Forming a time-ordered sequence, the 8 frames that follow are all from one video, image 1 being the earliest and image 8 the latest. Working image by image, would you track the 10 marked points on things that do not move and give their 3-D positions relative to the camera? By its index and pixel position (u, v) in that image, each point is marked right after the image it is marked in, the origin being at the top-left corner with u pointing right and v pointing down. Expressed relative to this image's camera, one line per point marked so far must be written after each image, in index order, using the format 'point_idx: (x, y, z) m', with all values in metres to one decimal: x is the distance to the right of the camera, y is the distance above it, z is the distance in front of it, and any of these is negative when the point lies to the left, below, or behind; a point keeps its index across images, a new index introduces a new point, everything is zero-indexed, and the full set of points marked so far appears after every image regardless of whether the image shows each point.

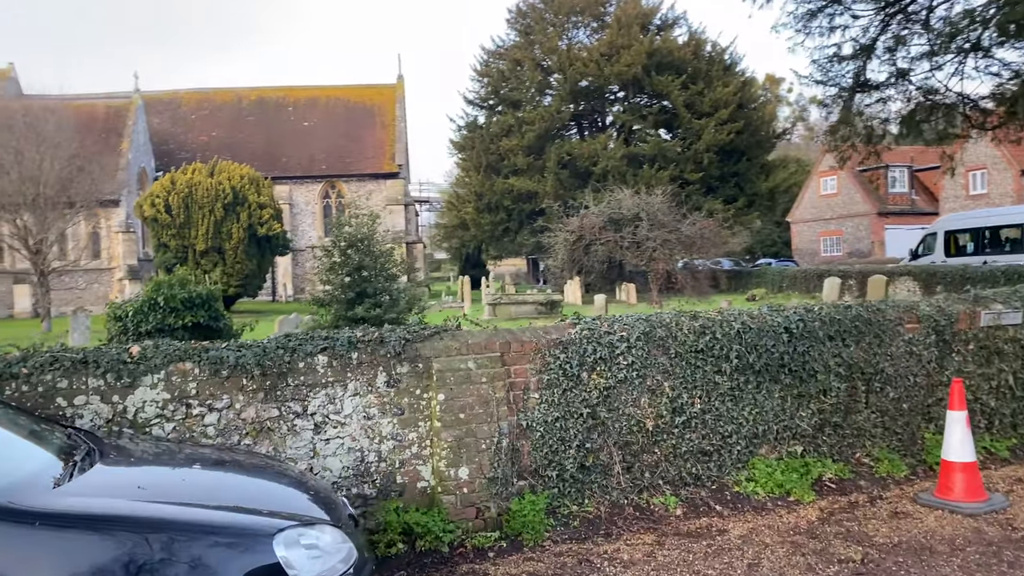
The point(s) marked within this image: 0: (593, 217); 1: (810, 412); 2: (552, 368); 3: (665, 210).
0: (+1.9, +1.6, +19.2) m
1: (+1.7, -0.7, +4.9) m
2: (+0.2, -0.4, +4.3) m
3: (+3.5, +1.8, +19.0) m
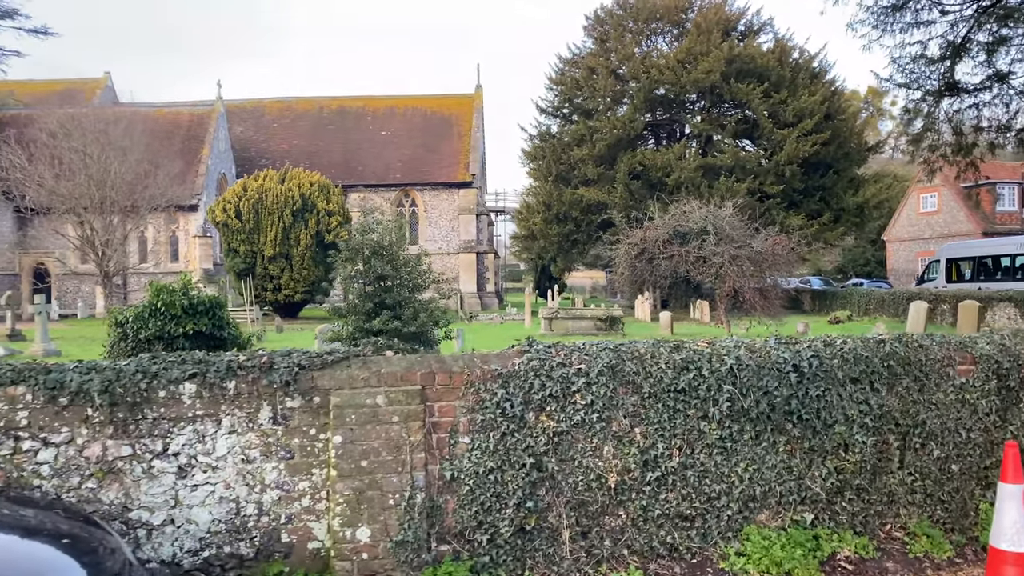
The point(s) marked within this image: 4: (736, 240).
0: (+3.2, +1.2, +18.2) m
1: (+1.5, -0.9, +4.0) m
2: (-0.1, -0.5, +3.5) m
3: (+4.8, +1.4, +17.8) m
4: (+4.6, +1.0, +17.5) m
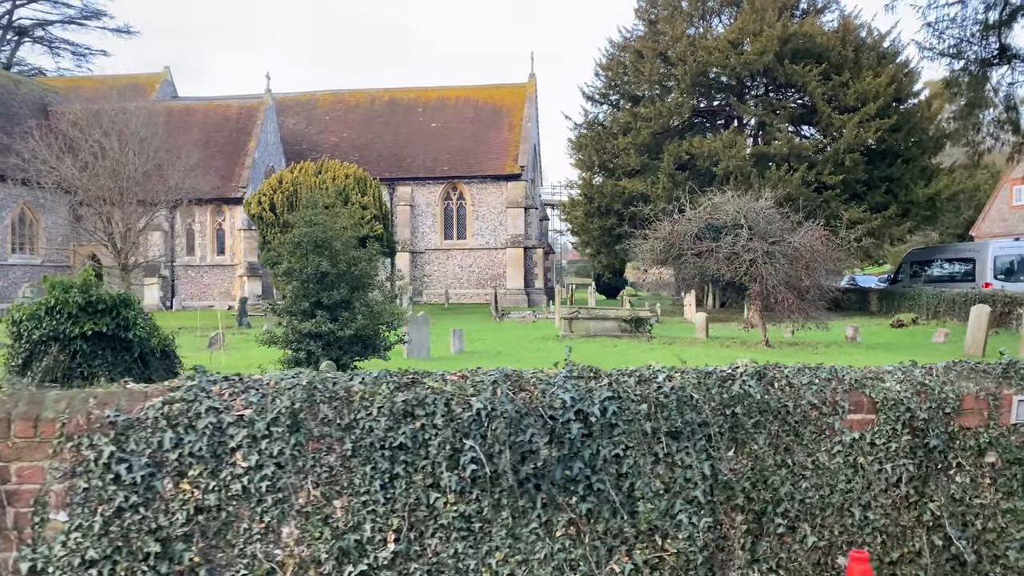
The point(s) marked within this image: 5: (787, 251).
0: (+3.5, +1.3, +16.7) m
1: (+0.4, -0.9, +2.7) m
2: (-1.2, -0.5, +2.5) m
3: (+5.0, +1.4, +16.2) m
4: (+4.9, +1.0, +15.9) m
5: (+5.1, +0.7, +15.6) m
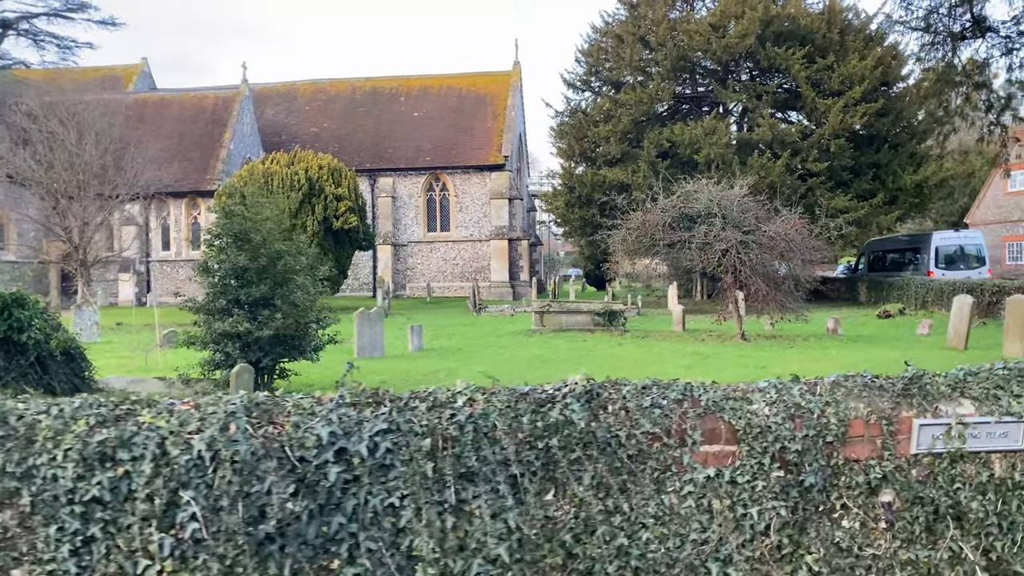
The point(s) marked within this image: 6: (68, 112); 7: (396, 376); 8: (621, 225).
0: (+2.8, +1.4, +16.1) m
1: (-0.3, -0.9, +2.1) m
2: (-1.9, -0.6, +1.9) m
3: (+4.4, +1.6, +15.6) m
4: (+4.2, +1.2, +15.3) m
5: (+4.4, +0.8, +15.0) m
6: (-10.0, +4.0, +19.1) m
7: (-1.4, -1.1, +10.0) m
8: (+2.3, +1.3, +17.6) m
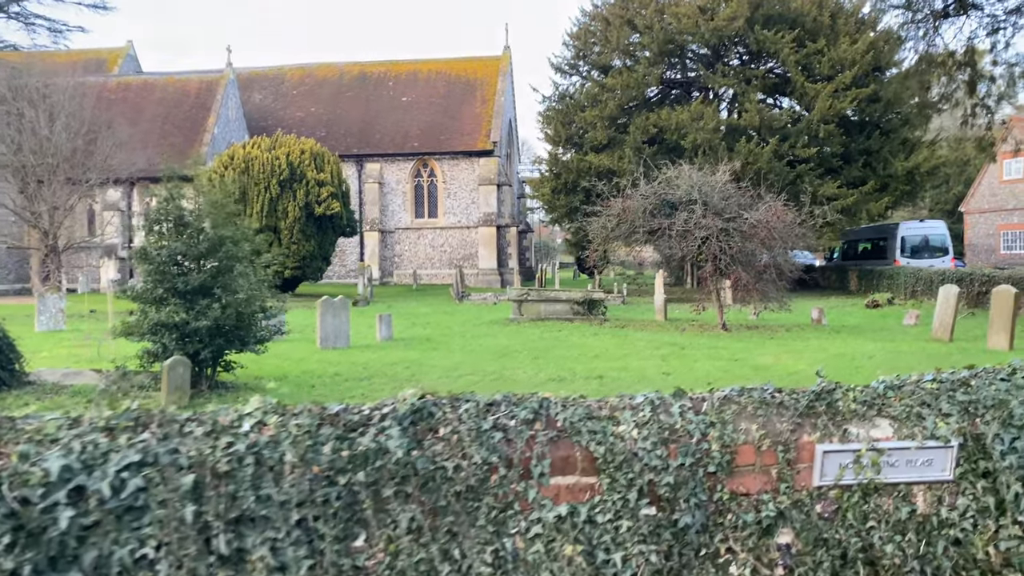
0: (+2.4, +1.7, +15.6) m
1: (-0.7, -0.9, +1.7) m
2: (-2.3, -0.6, +1.4) m
3: (+3.9, +1.8, +15.1) m
4: (+3.8, +1.4, +14.8) m
5: (+4.0, +1.0, +14.6) m
6: (-10.5, +4.3, +18.6) m
7: (-1.8, -0.9, +9.6) m
8: (+1.8, +1.6, +17.2) m
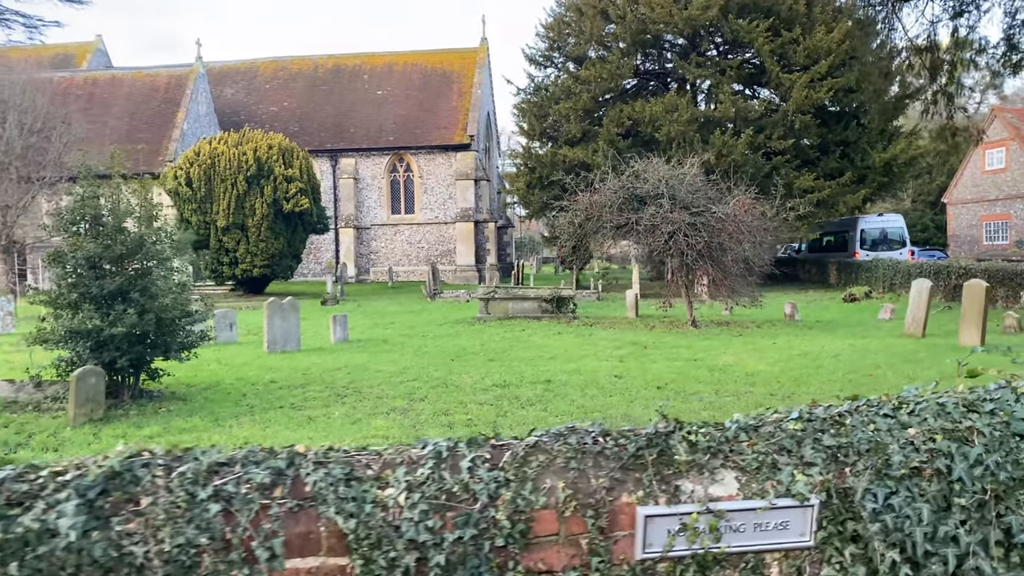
0: (+1.7, +1.7, +15.2) m
1: (-1.2, -1.0, +1.3) m
2: (-2.8, -0.6, +1.0) m
3: (+3.3, +1.8, +14.7) m
4: (+3.1, +1.4, +14.4) m
5: (+3.4, +1.1, +14.2) m
6: (-11.2, +4.3, +18.0) m
7: (-2.4, -0.9, +9.1) m
8: (+1.2, +1.6, +16.7) m
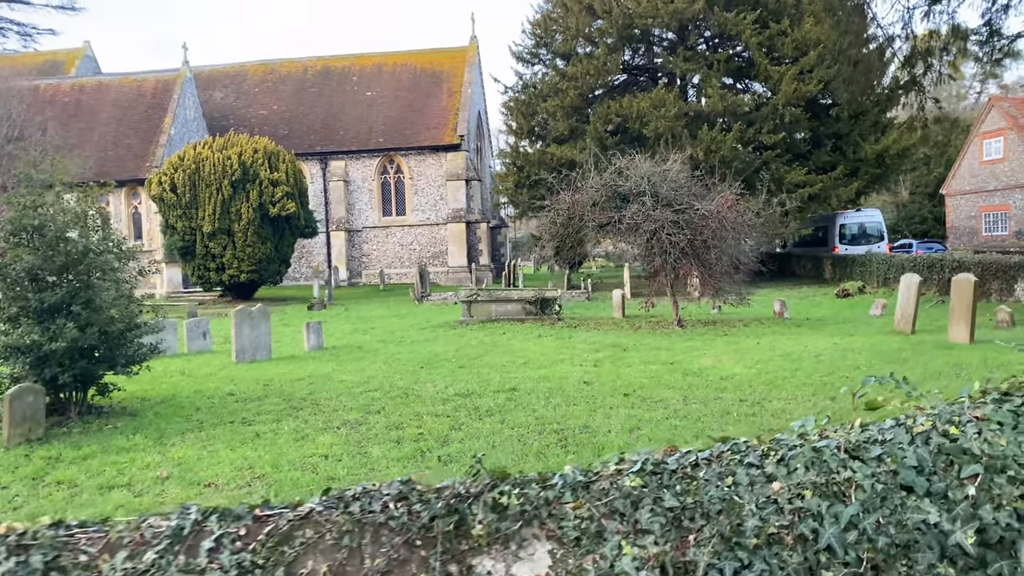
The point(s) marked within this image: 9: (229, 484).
0: (+1.4, +1.7, +14.9) m
1: (-1.6, -1.0, +1.0) m
2: (-3.2, -0.7, +0.7) m
3: (+2.9, +1.9, +14.4) m
4: (+2.8, +1.5, +14.1) m
5: (+3.0, +1.1, +13.9) m
6: (-11.6, +4.1, +17.8) m
7: (-2.7, -1.0, +8.8) m
8: (+0.8, +1.6, +16.4) m
9: (-1.7, -1.1, +4.9) m
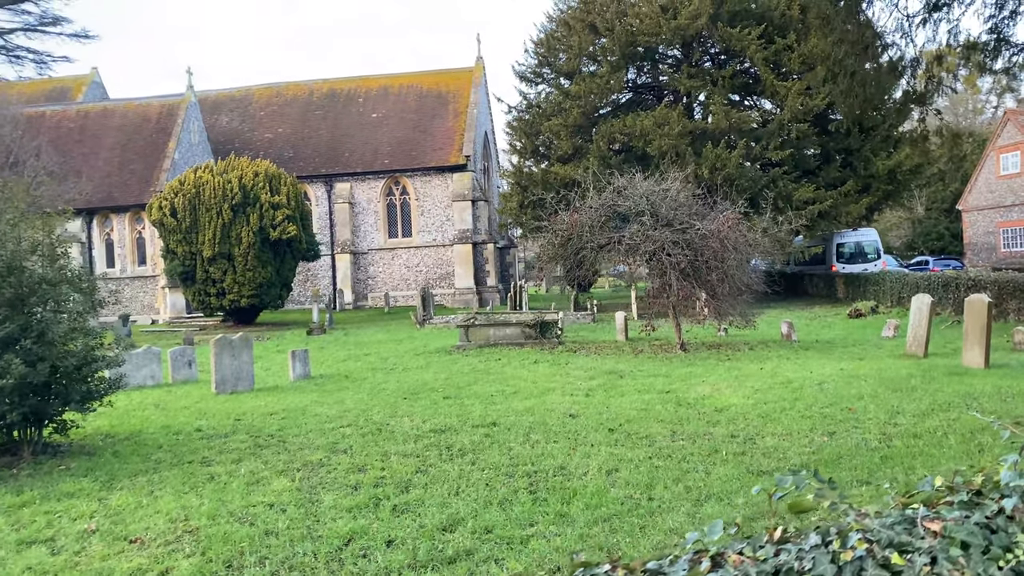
0: (+1.3, +1.3, +14.4) m
1: (-1.9, -1.1, +0.6) m
2: (-3.5, -0.8, +0.3) m
3: (+2.8, +1.5, +13.9) m
4: (+2.7, +1.1, +13.6) m
5: (+2.9, +0.8, +13.4) m
6: (-11.6, +3.5, +17.6) m
7: (-2.9, -1.3, +8.4) m
8: (+0.8, +1.2, +16.0) m
9: (-1.9, -1.3, +4.5) m
